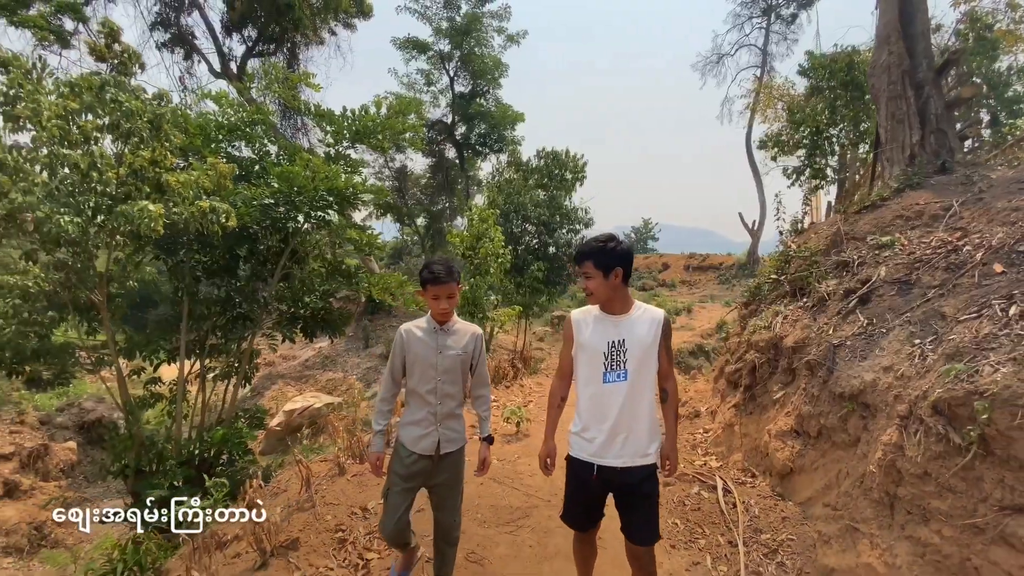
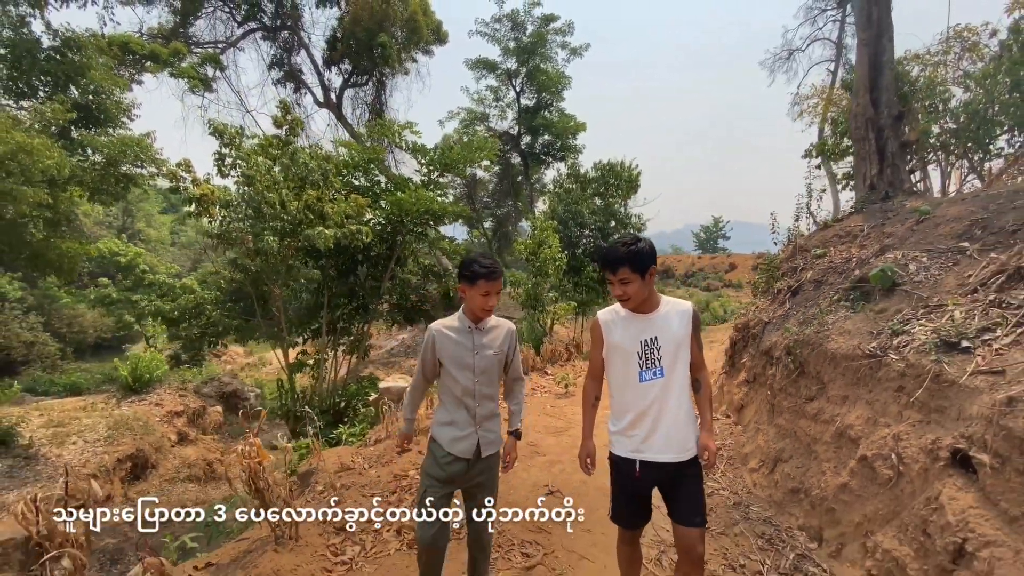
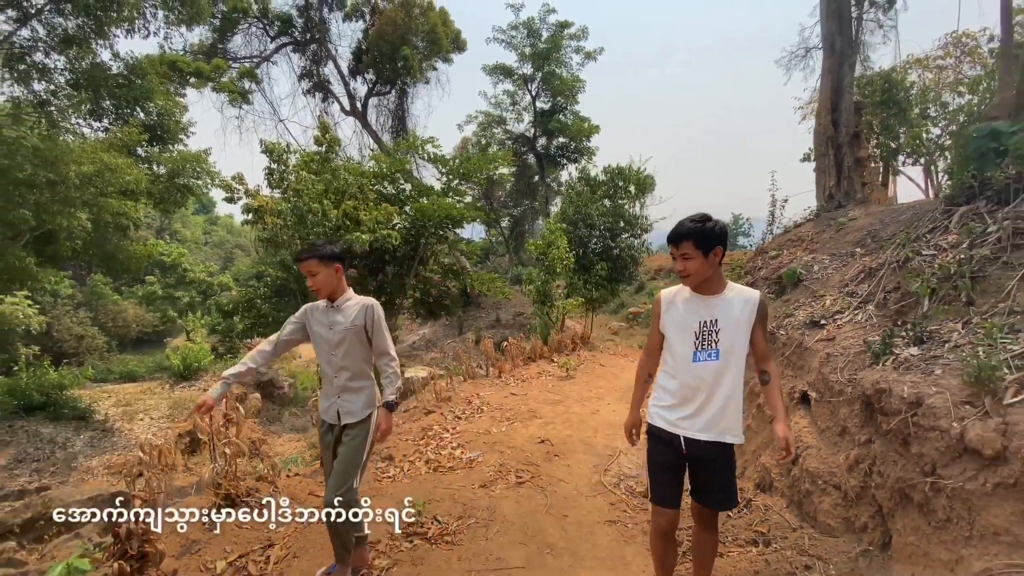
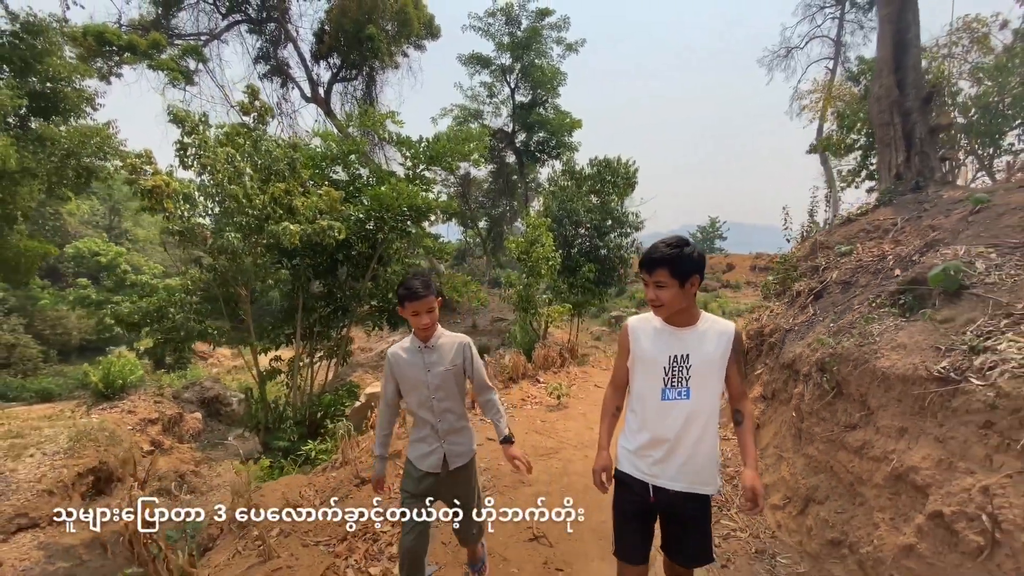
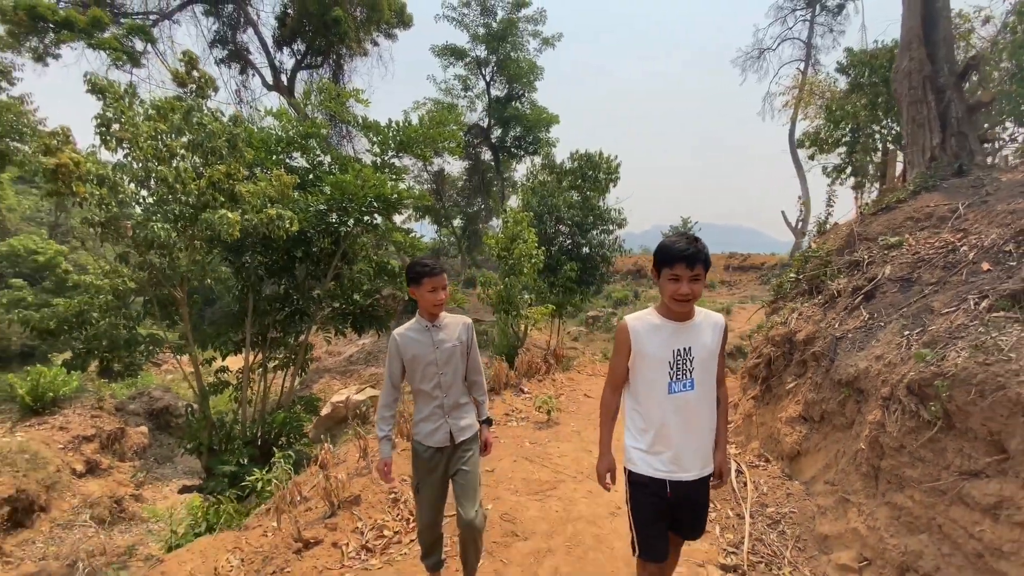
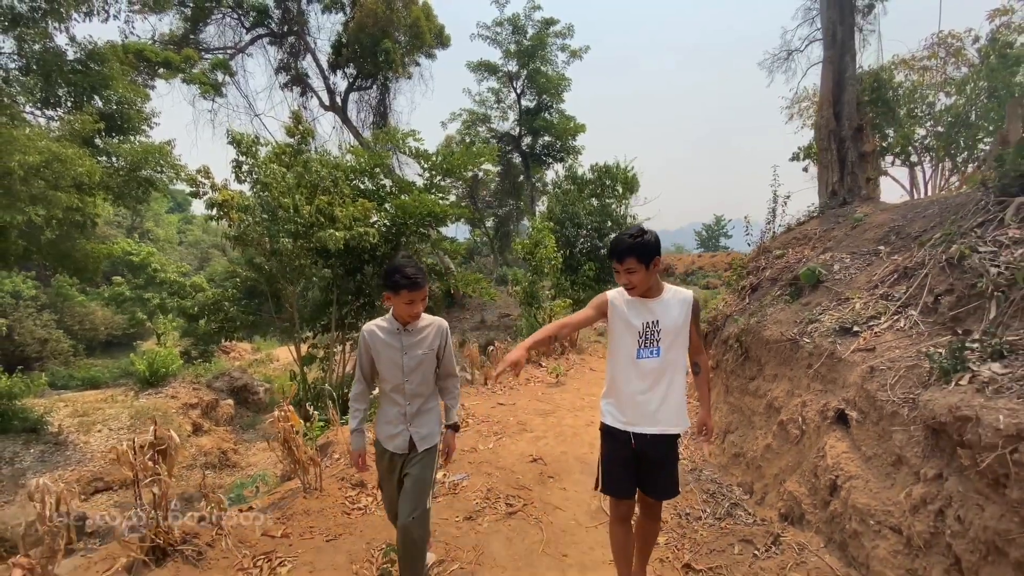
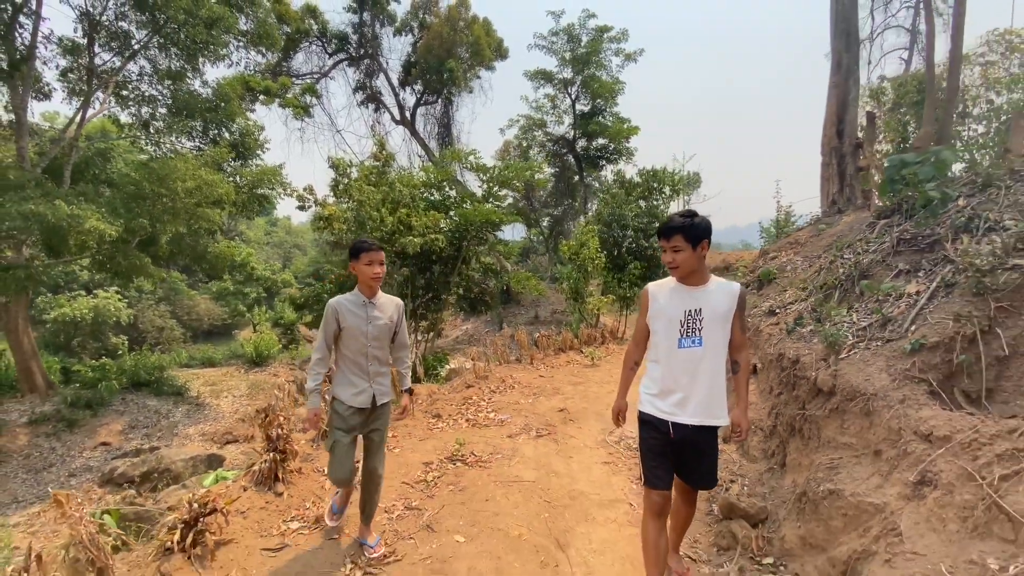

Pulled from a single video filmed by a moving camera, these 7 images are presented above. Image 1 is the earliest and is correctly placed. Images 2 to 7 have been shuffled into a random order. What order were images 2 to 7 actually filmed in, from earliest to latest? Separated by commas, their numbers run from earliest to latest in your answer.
5, 4, 2, 6, 3, 7
